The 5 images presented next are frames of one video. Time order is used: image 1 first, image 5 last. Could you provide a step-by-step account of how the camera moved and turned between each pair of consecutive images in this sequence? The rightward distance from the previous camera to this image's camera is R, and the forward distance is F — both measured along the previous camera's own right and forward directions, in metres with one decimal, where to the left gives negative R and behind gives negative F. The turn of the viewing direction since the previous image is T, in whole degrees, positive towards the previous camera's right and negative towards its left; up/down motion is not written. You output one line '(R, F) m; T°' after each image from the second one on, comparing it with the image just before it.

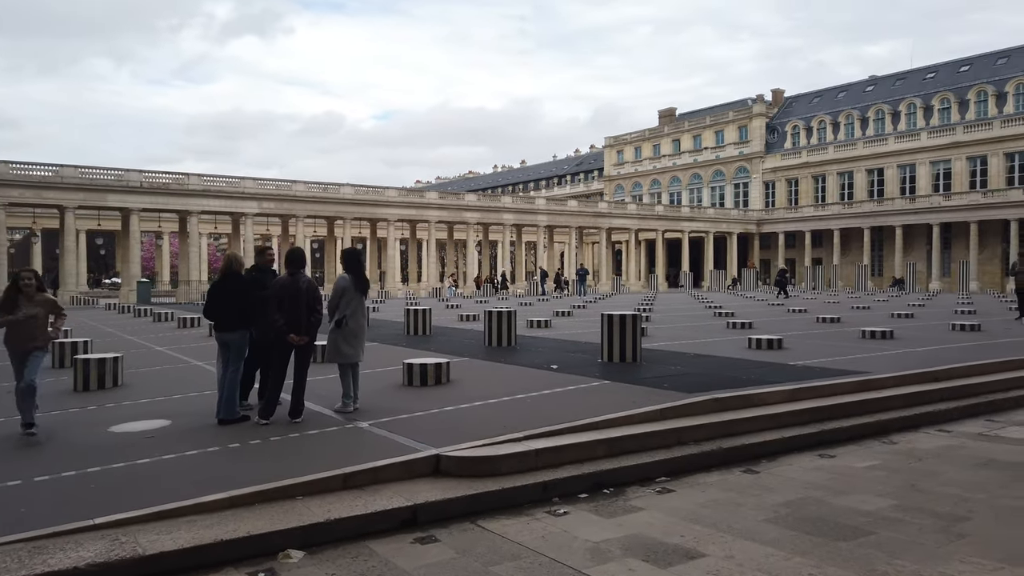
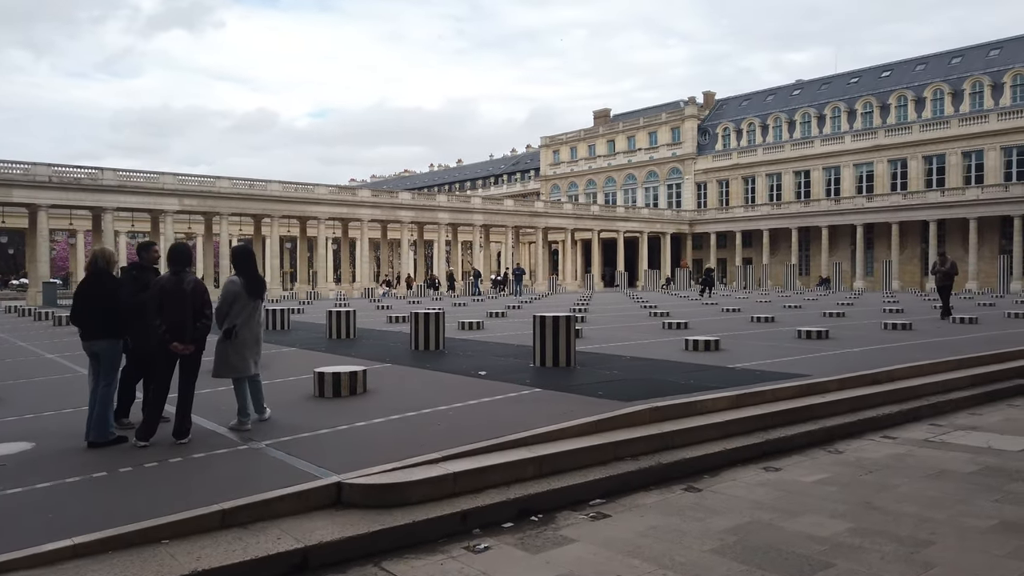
(+0.2, +0.8) m; +5°
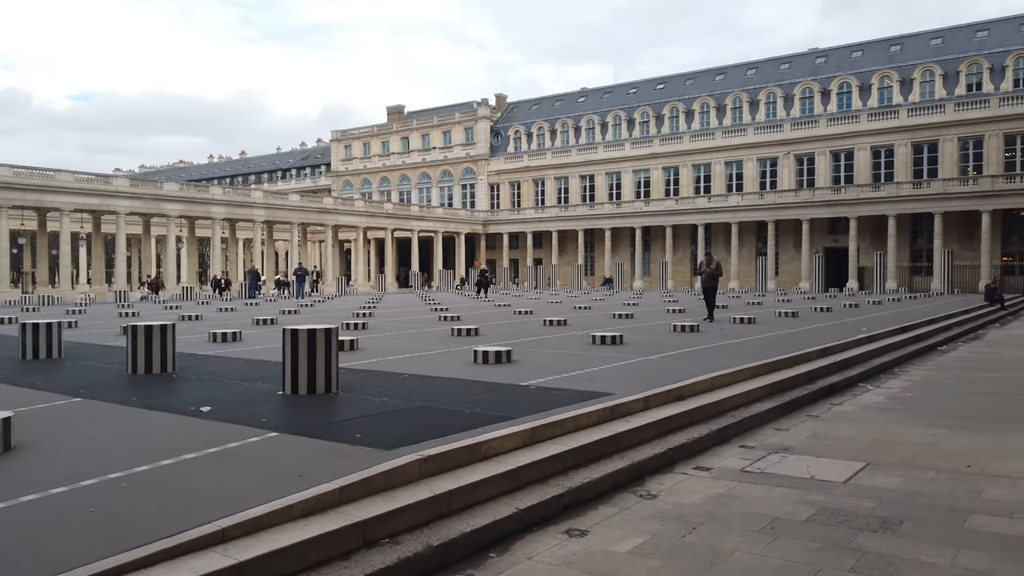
(+0.6, +2.1) m; +15°
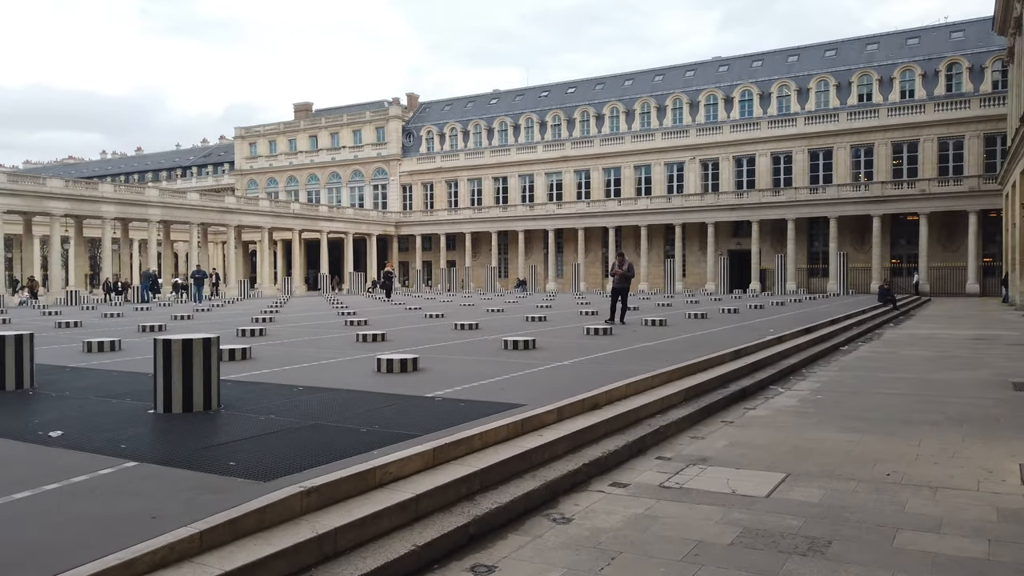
(+0.1, +0.7) m; +7°
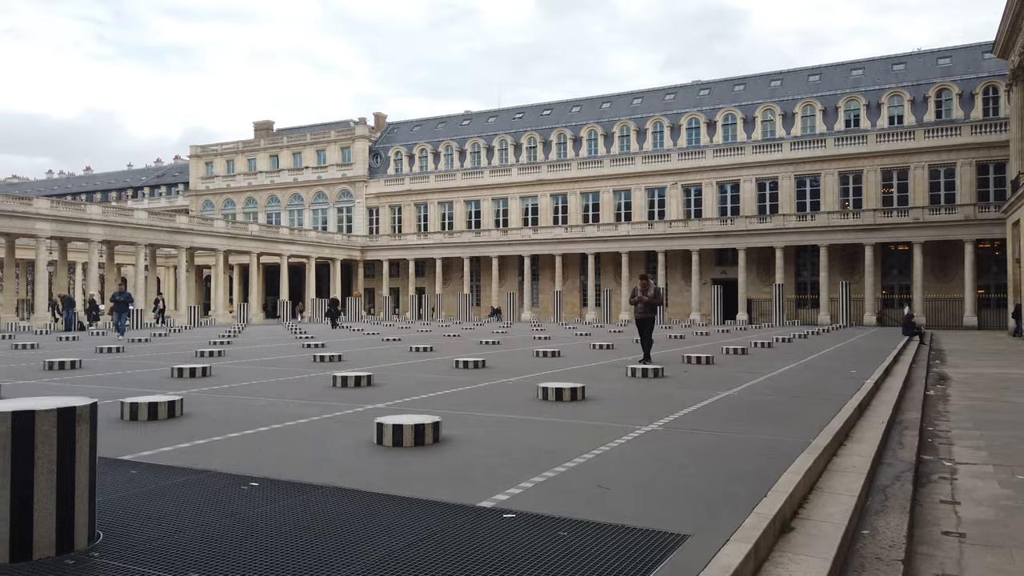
(-1.1, +3.9) m; +3°
